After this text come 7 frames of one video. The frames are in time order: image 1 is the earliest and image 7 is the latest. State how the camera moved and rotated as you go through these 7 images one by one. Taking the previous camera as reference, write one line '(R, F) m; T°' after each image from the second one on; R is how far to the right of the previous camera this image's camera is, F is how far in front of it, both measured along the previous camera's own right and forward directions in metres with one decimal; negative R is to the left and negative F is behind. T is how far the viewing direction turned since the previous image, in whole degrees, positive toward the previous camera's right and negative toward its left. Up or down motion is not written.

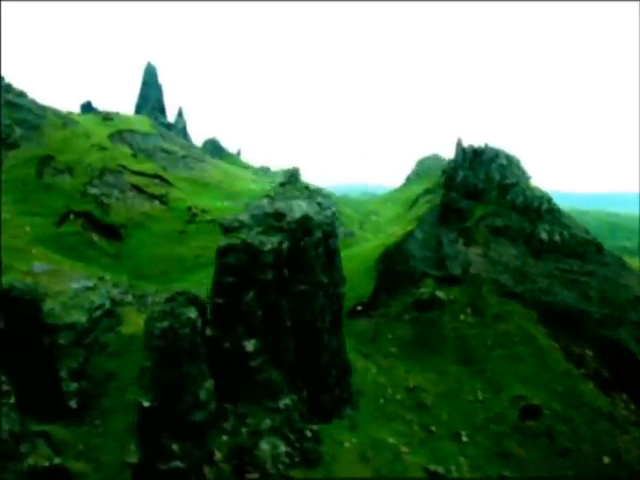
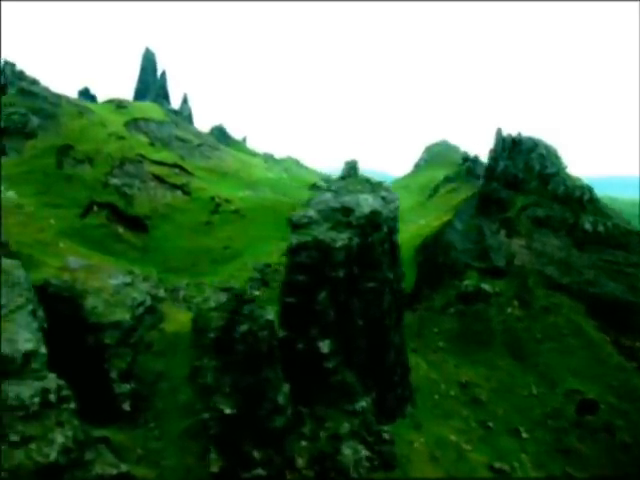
(-7.0, +2.0) m; +1°
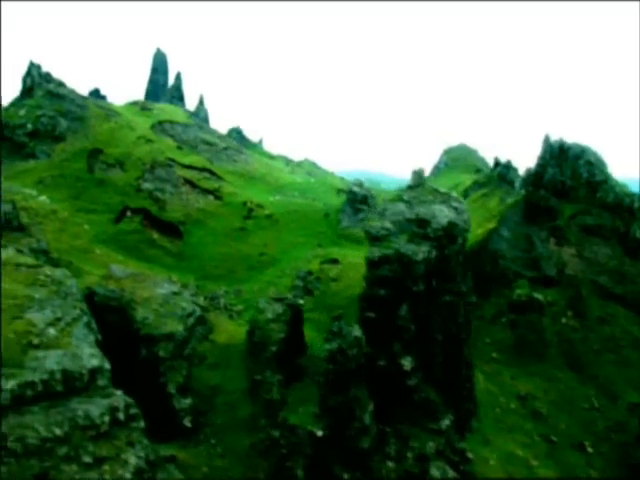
(-6.6, +1.7) m; +1°
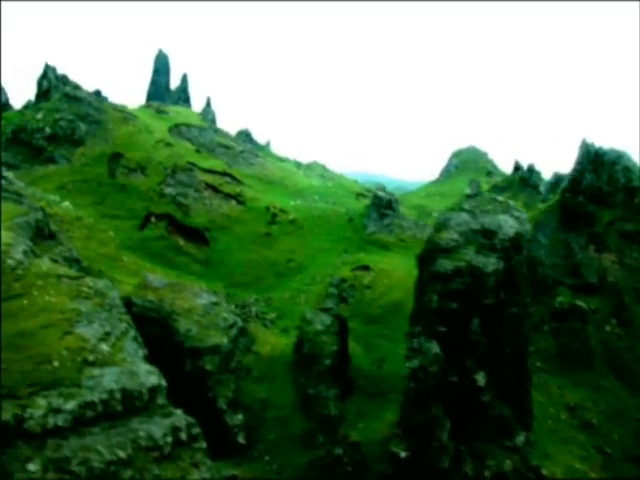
(-6.0, +1.7) m; +1°
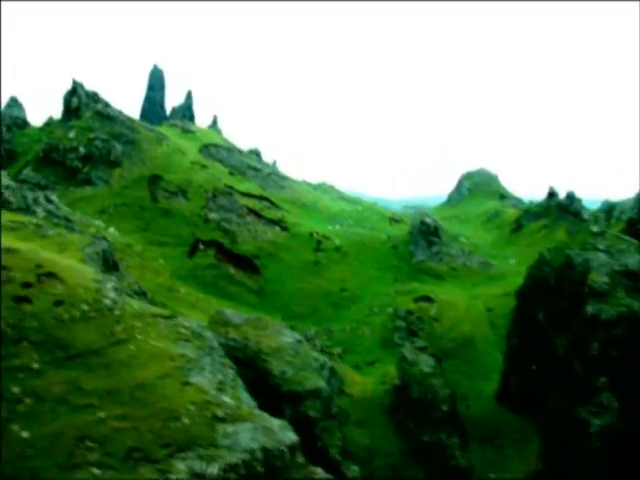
(-13.5, +4.0) m; +4°
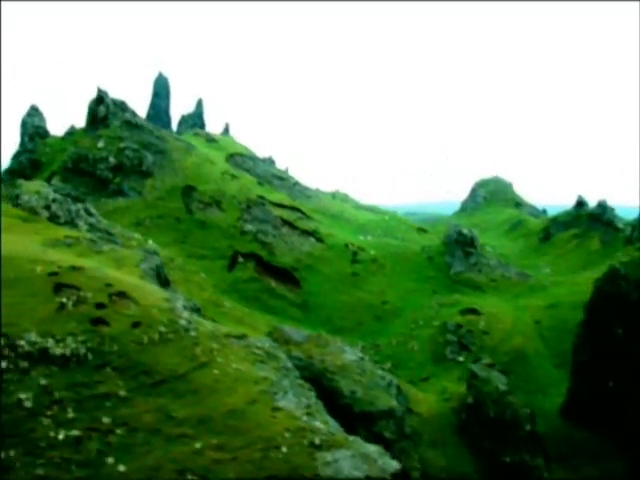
(-7.5, +2.1) m; +1°
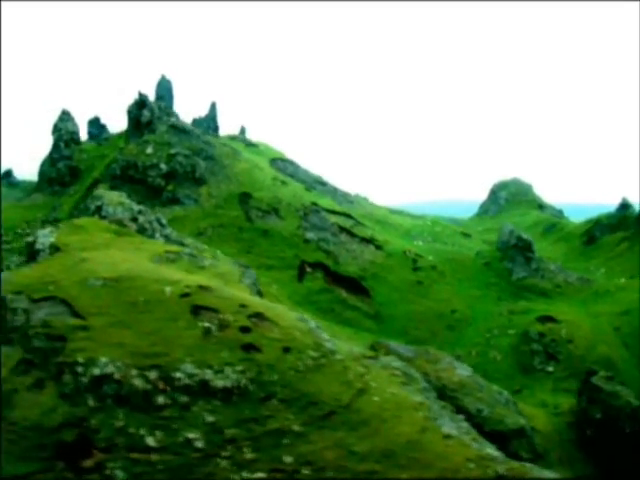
(-12.8, +3.7) m; +3°
